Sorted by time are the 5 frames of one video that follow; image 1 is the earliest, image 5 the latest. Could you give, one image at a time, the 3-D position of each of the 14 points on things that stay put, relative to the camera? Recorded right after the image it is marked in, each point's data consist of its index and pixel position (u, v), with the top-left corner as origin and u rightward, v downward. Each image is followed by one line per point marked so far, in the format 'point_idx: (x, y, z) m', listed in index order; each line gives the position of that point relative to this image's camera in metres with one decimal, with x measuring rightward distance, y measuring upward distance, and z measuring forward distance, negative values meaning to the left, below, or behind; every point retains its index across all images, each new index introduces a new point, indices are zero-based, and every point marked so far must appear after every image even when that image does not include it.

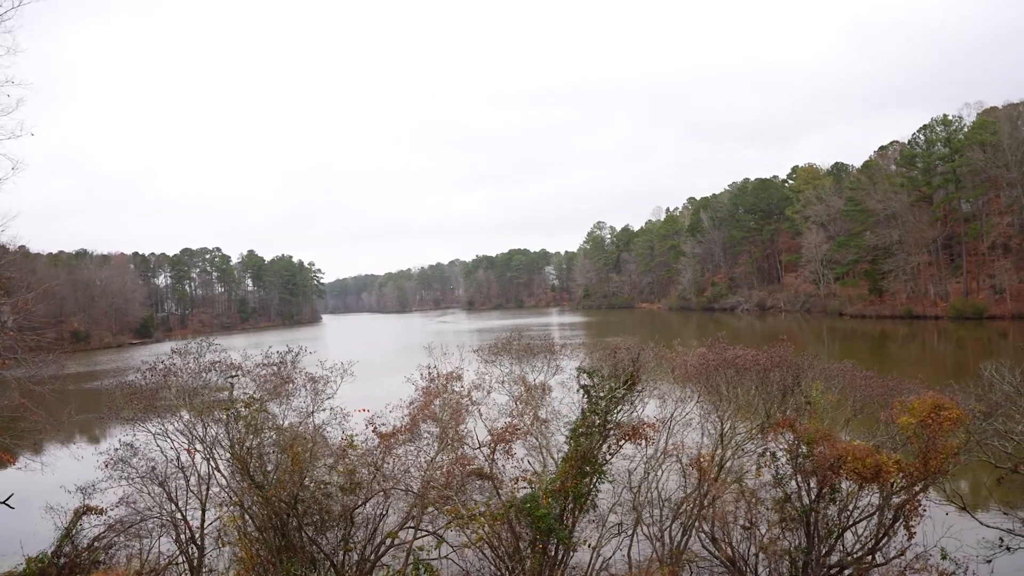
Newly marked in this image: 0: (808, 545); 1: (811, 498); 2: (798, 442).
0: (+4.1, -3.6, +7.4) m
1: (+4.1, -2.9, +7.2) m
2: (+3.9, -2.1, +7.2) m
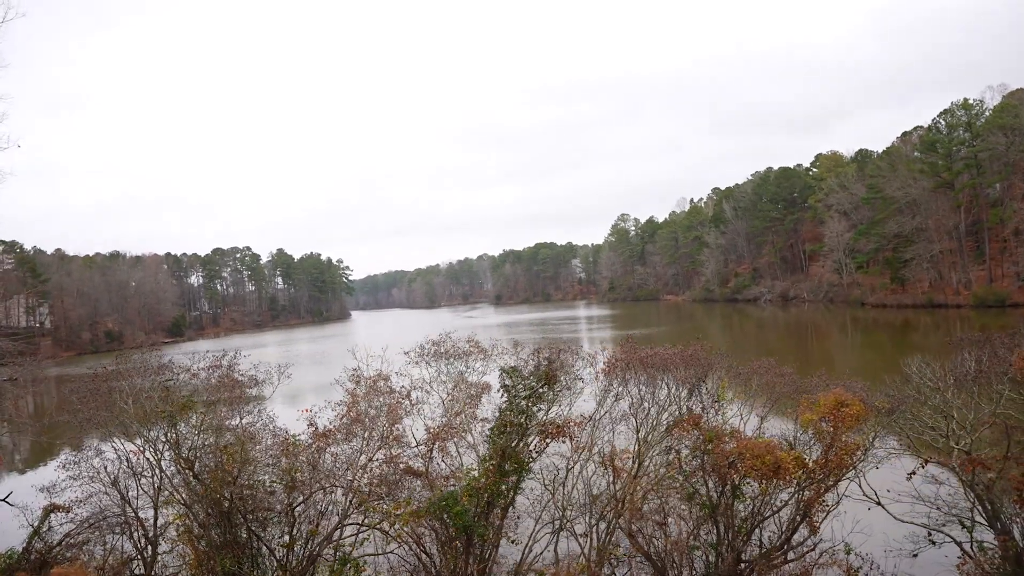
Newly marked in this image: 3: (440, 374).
0: (+2.9, -3.6, +7.5) m
1: (+2.9, -2.9, +7.3) m
2: (+2.6, -2.1, +7.3) m
3: (-1.4, -1.7, +10.3) m
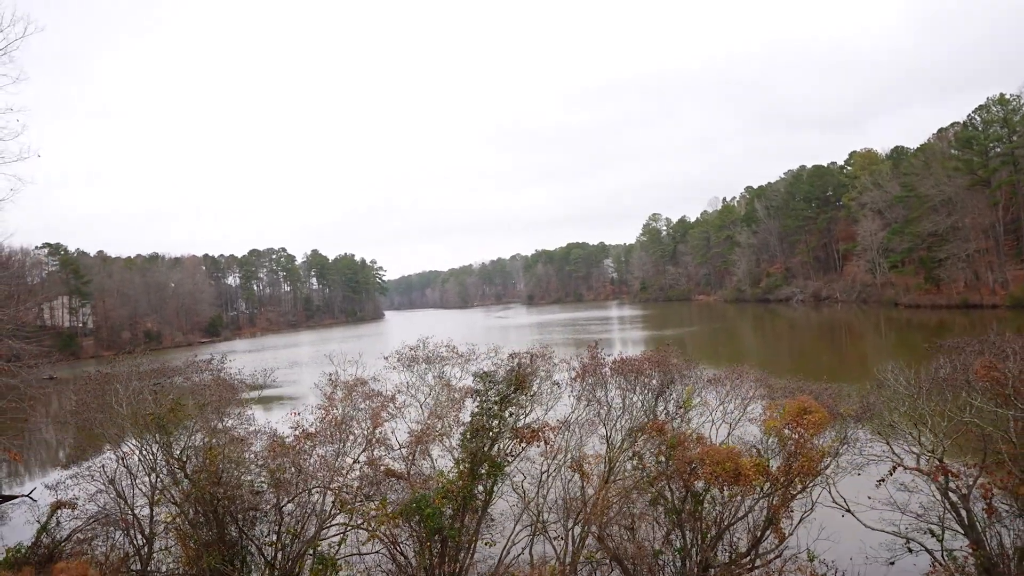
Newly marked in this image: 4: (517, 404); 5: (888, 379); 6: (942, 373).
0: (+2.5, -3.7, +7.6) m
1: (+2.4, -3.0, +7.4) m
2: (+2.1, -2.2, +7.4) m
3: (-1.8, -1.8, +10.5) m
4: (+0.1, -1.9, +8.6) m
5: (+6.3, -1.5, +8.9) m
6: (+6.7, -1.3, +8.3) m
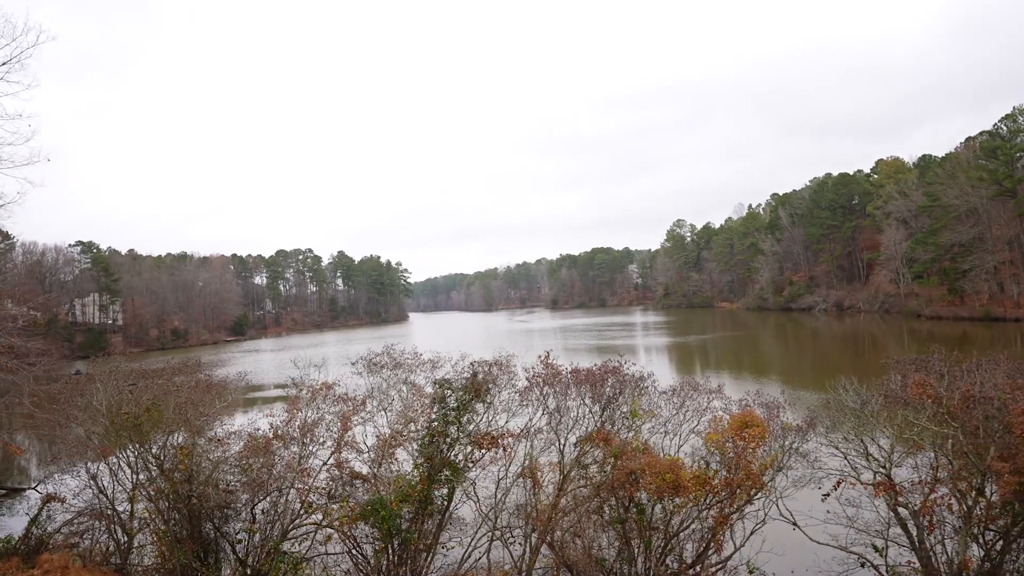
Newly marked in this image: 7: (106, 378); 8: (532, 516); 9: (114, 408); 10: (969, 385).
0: (+1.7, -3.9, +7.7) m
1: (+1.7, -3.2, +7.6) m
2: (+1.4, -2.4, +7.5) m
3: (-2.4, -1.9, +10.8) m
4: (-0.6, -2.1, +8.8) m
5: (+5.7, -1.8, +9.0) m
6: (+6.0, -1.6, +8.3) m
7: (-9.0, -1.9, +11.6) m
8: (+0.3, -3.6, +8.3) m
9: (-7.8, -2.3, +10.3) m
10: (+6.2, -1.3, +7.2) m
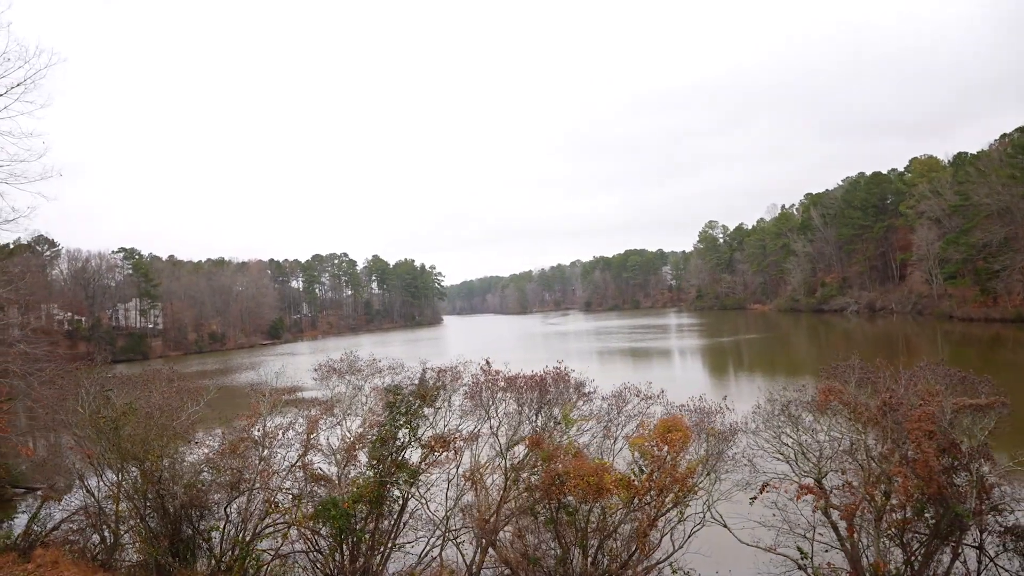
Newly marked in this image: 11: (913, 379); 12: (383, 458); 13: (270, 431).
0: (+0.8, -4.1, +8.1) m
1: (+0.7, -3.4, +7.9) m
2: (+0.5, -2.6, +7.9) m
3: (-3.3, -2.1, +11.3) m
4: (-1.5, -2.3, +9.3) m
5: (+4.7, -2.0, +9.2) m
6: (+5.1, -1.8, +8.6) m
7: (-9.8, -2.2, +12.3) m
8: (-0.6, -3.8, +8.7) m
9: (-8.6, -2.6, +11.0) m
10: (+5.2, -1.5, +7.4) m
11: (+6.3, -1.4, +8.2) m
12: (-2.2, -2.9, +9.0) m
13: (-4.9, -2.9, +10.7) m
